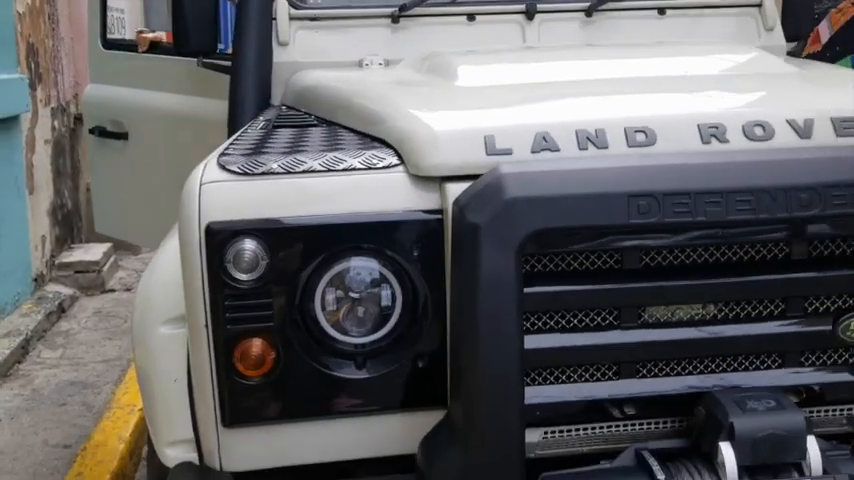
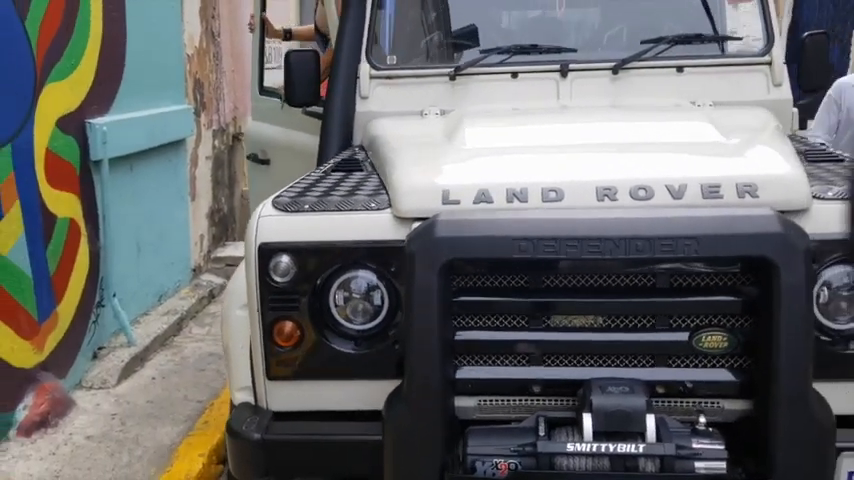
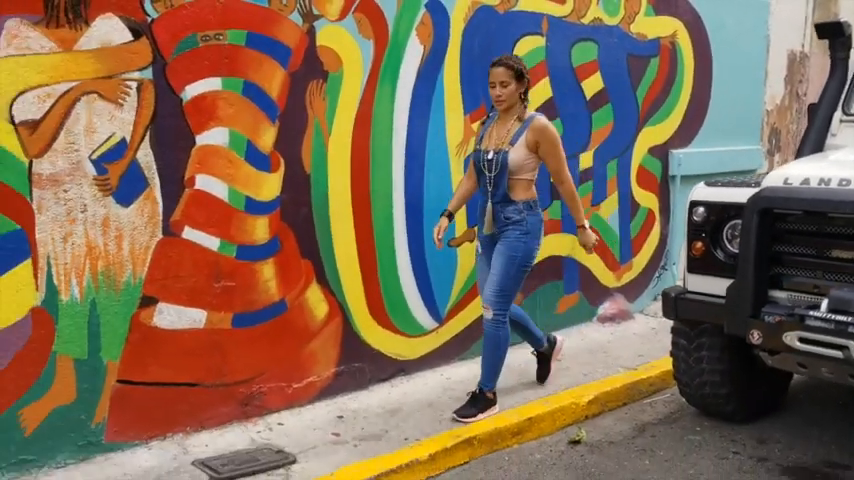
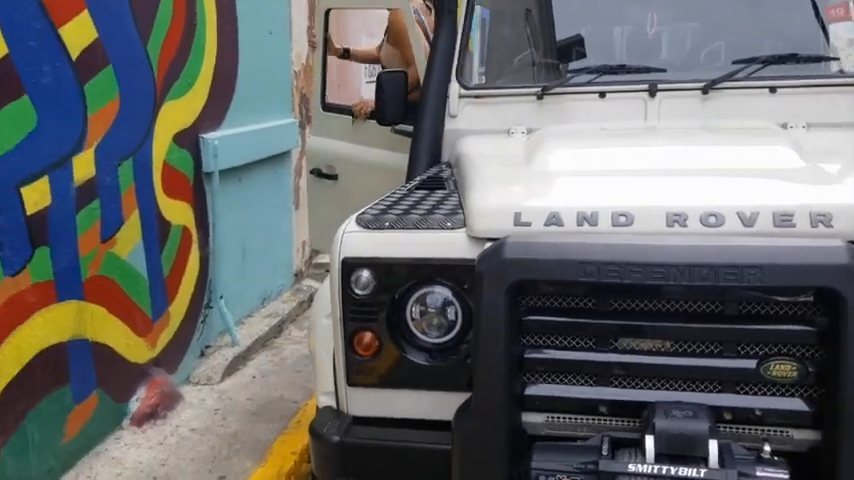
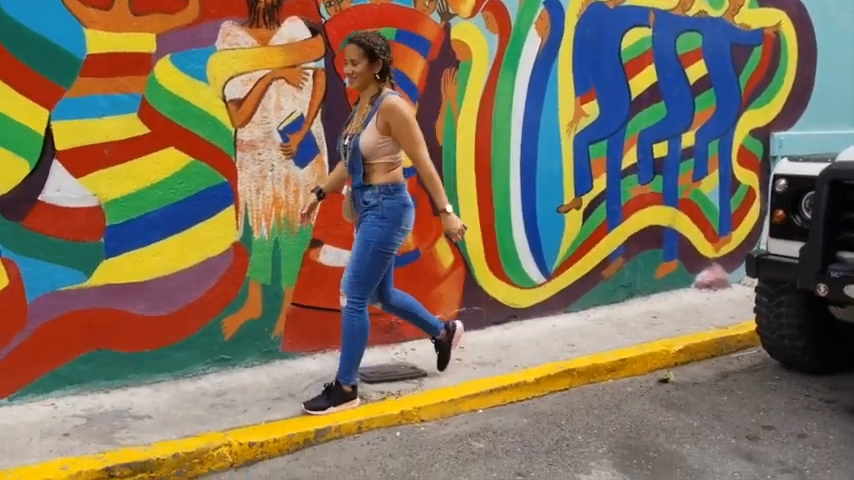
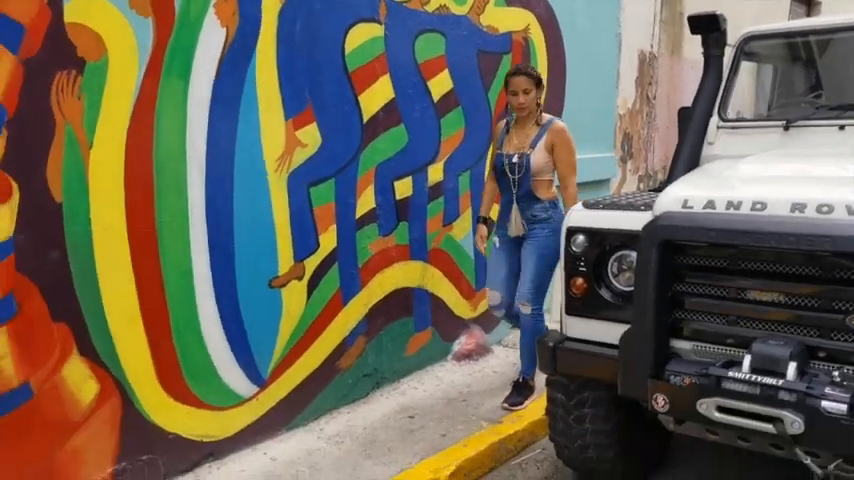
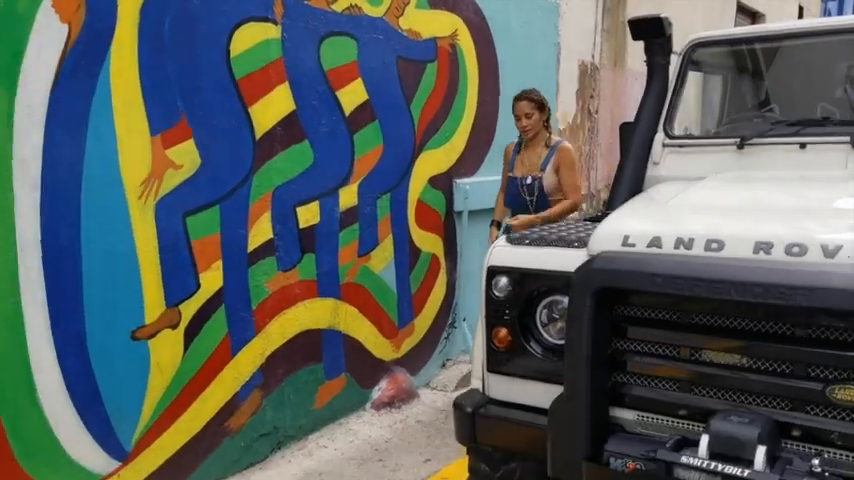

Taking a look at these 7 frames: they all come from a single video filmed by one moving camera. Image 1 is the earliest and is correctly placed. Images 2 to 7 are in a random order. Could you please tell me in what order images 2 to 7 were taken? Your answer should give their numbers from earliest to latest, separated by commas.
2, 4, 7, 6, 3, 5
